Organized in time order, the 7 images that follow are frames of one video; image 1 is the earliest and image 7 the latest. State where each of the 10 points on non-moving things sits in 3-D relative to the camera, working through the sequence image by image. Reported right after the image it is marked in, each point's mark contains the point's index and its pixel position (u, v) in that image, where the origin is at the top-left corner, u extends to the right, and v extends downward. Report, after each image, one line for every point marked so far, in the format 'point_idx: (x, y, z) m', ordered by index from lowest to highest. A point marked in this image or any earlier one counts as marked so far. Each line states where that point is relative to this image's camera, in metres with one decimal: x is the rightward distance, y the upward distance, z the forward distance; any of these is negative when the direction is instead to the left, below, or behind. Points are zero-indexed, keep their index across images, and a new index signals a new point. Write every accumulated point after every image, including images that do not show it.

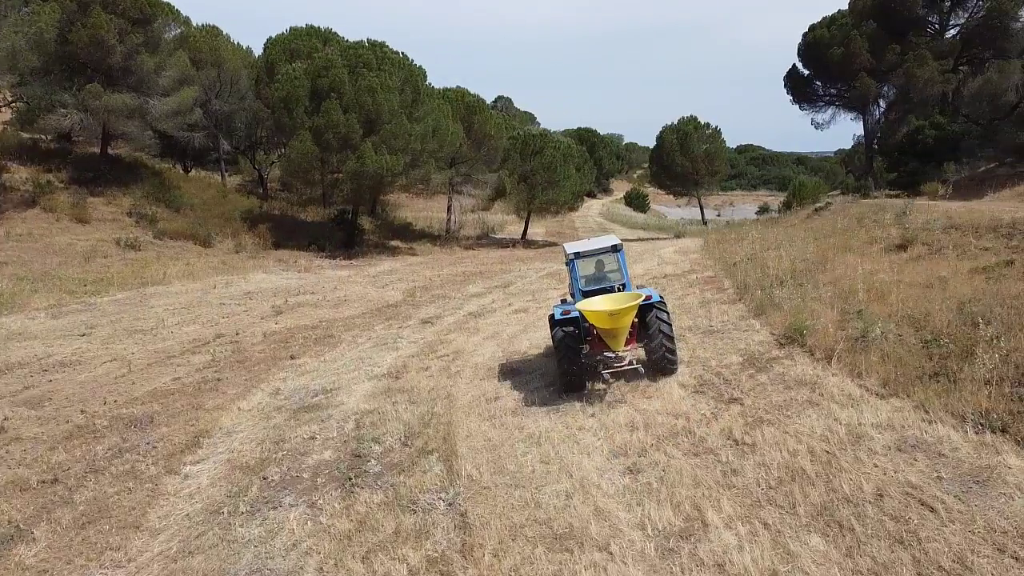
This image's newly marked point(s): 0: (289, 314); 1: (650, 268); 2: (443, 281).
0: (-4.1, -0.5, +15.0) m
1: (+2.4, +0.3, +14.1) m
2: (-1.7, +0.1, +19.6) m
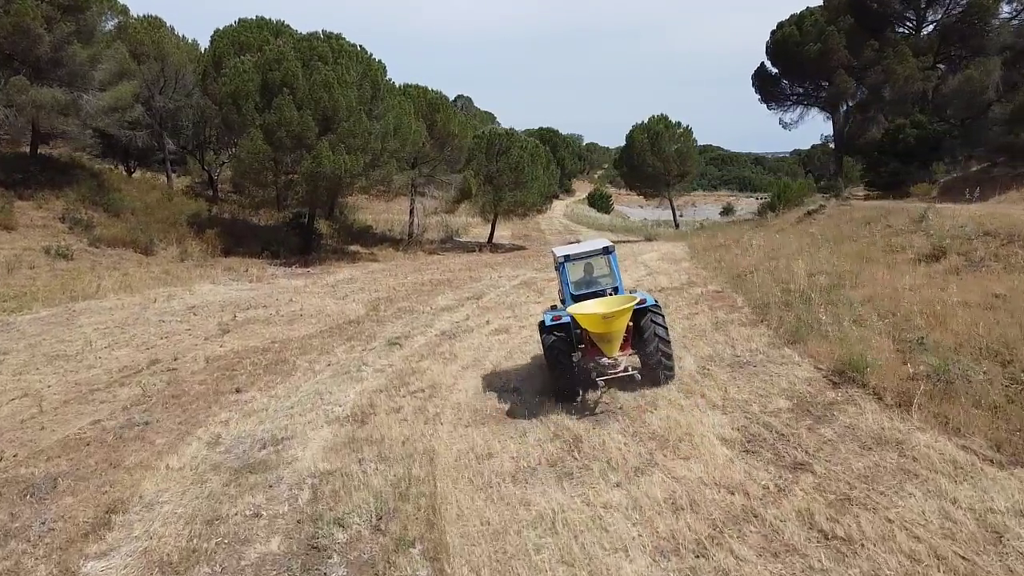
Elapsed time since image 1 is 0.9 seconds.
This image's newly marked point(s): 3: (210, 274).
0: (-4.5, -0.7, +13.3) m
1: (+2.0, +0.1, +12.8) m
2: (-2.3, -0.1, +18.1) m
3: (-7.3, +0.3, +19.8) m
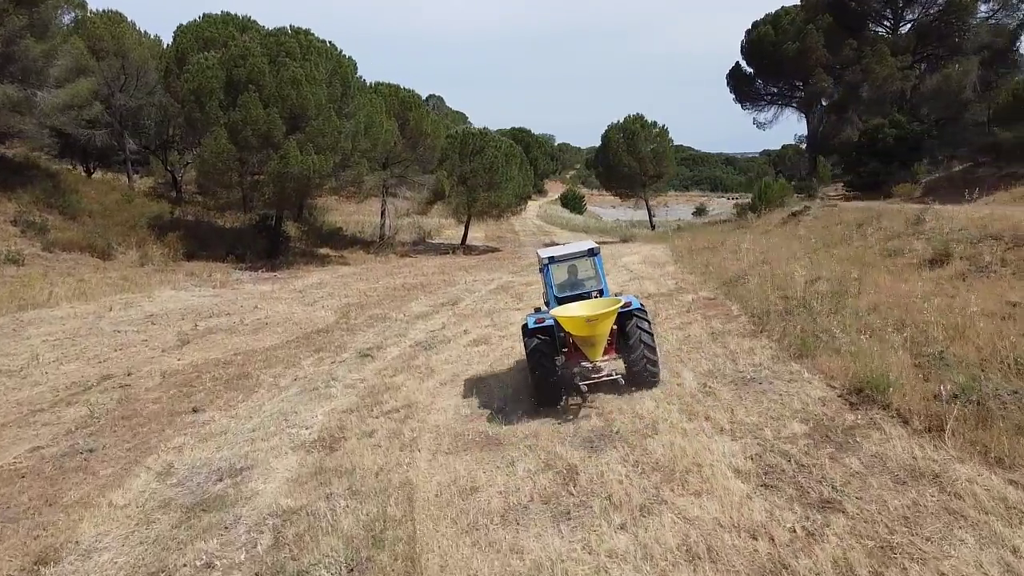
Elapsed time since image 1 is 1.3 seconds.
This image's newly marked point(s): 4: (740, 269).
0: (-4.8, -0.9, +12.5) m
1: (+1.7, +0.1, +12.2) m
2: (-2.8, -0.2, +17.4) m
3: (-7.9, +0.2, +18.9) m
4: (+3.1, +0.3, +10.9) m
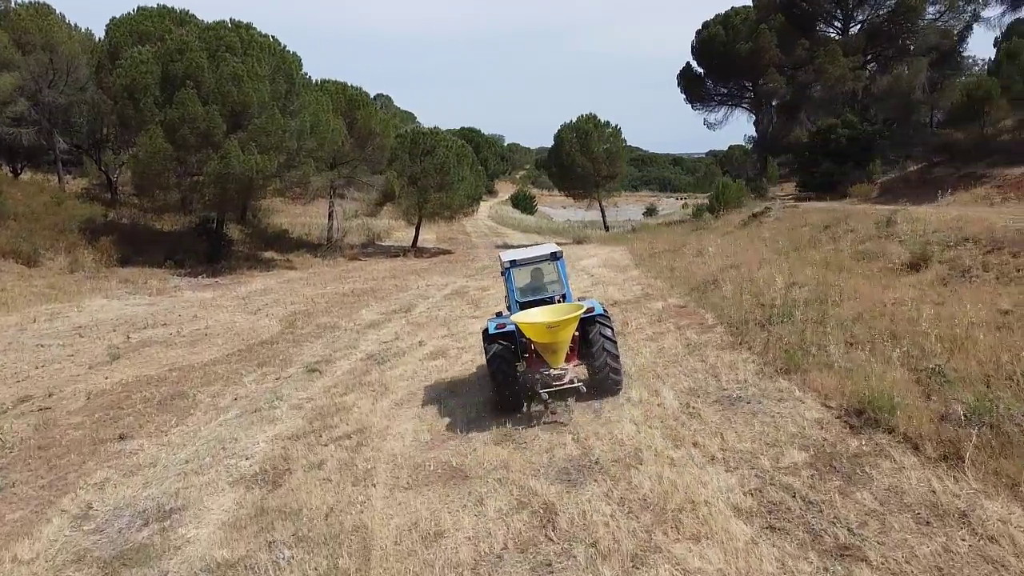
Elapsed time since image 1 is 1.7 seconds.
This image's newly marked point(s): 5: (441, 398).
0: (-5.4, -1.0, +11.6) m
1: (+1.1, 0.0, +11.7) m
2: (-3.7, -0.3, +16.5) m
3: (-8.9, 0.0, +17.8) m
4: (+2.5, +0.2, +10.5) m
5: (-0.7, -1.0, +7.7) m
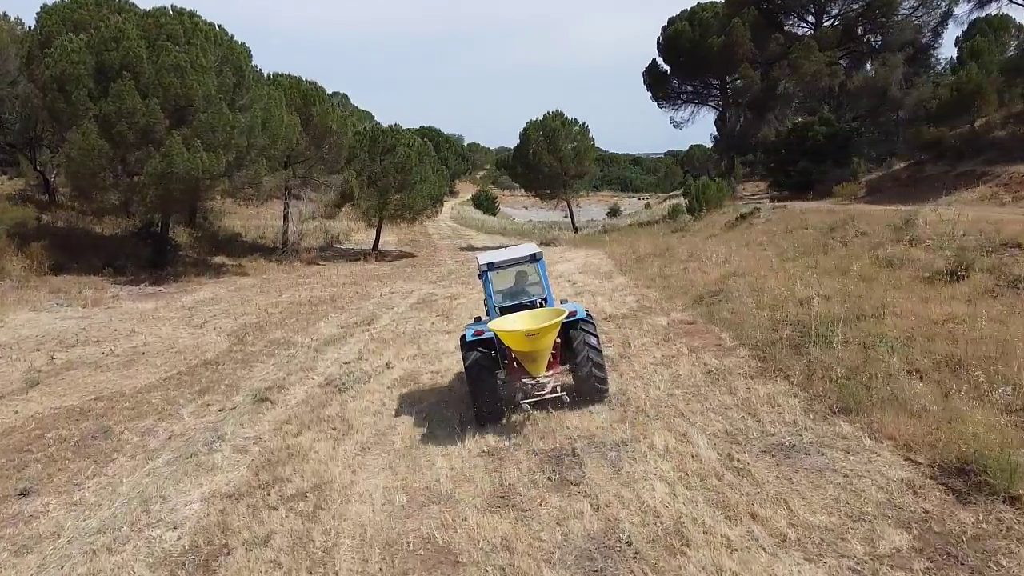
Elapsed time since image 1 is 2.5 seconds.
0: (-5.7, -1.2, +10.1) m
1: (+0.8, -0.2, +10.5) m
2: (-4.2, -0.5, +15.1) m
3: (-9.5, -0.2, +16.1) m
4: (+2.3, +0.1, +9.3) m
5: (-0.8, -1.2, +6.4) m
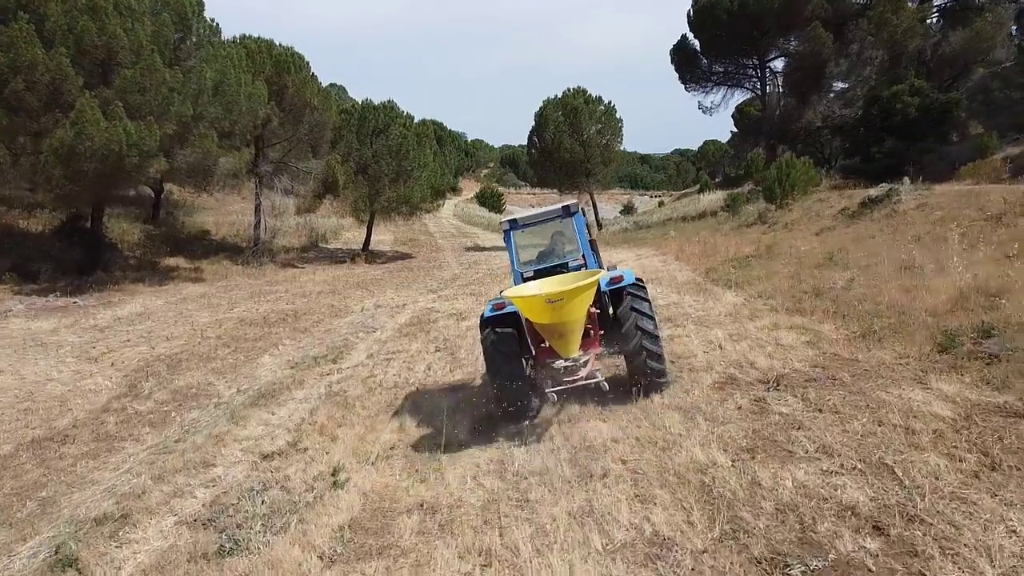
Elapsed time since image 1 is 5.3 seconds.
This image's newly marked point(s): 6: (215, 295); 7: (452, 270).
0: (-5.3, -1.4, +5.6) m
1: (+1.2, -0.4, +6.0) m
2: (-3.8, -0.7, +10.6) m
3: (-9.1, -0.4, +11.6) m
4: (+2.7, -0.1, +4.9) m
5: (-0.4, -1.4, +2.0) m
6: (-5.8, -0.1, +15.9) m
7: (-1.4, +0.4, +19.3) m
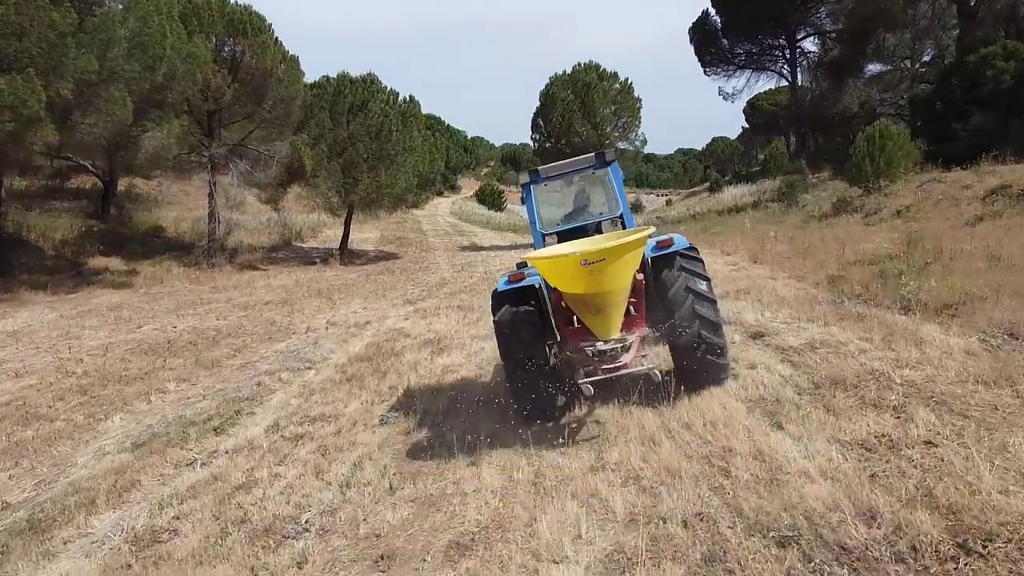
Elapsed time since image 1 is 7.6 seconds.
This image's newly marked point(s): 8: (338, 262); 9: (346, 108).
0: (-5.3, -1.5, +2.1) m
1: (+1.2, -0.5, +2.5) m
2: (-3.8, -0.8, +7.1) m
3: (-9.0, -0.5, +8.1) m
4: (+2.7, -0.3, +1.3) m
5: (-0.4, -1.5, -1.6) m
6: (-5.8, -0.3, +12.4) m
7: (-1.4, +0.3, +15.7) m
8: (-4.2, +0.6, +19.3) m
9: (-3.8, +4.1, +18.2) m
